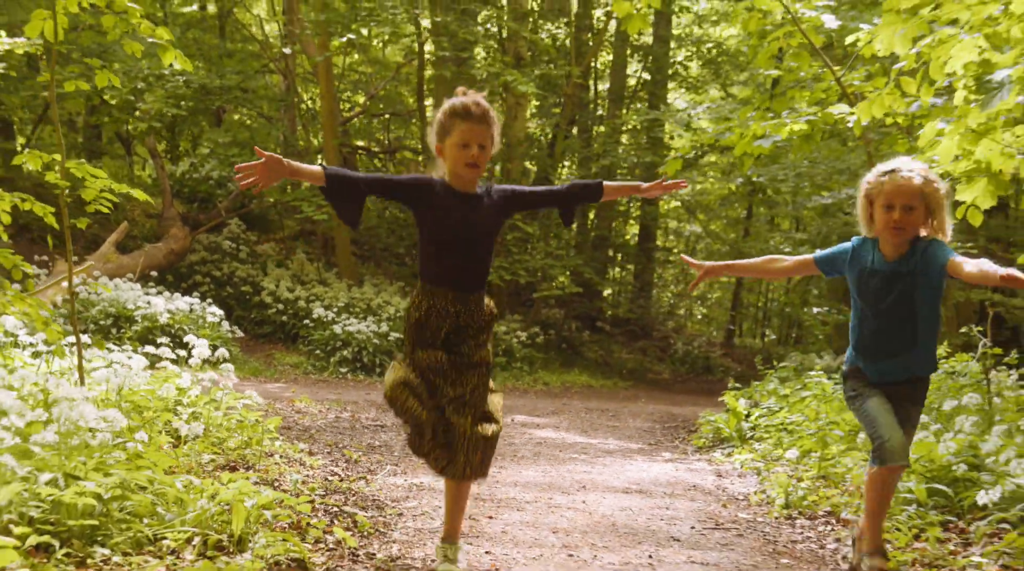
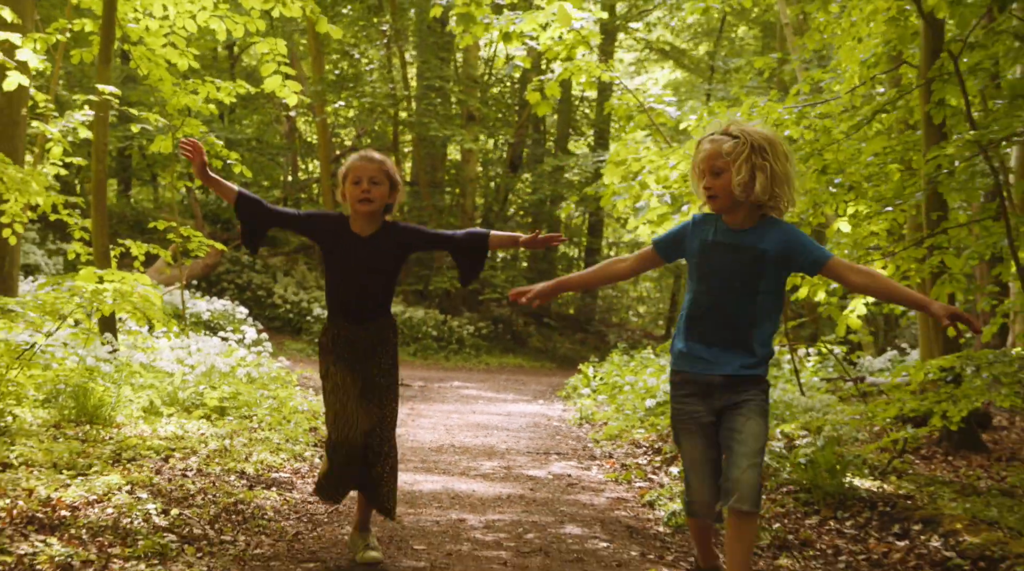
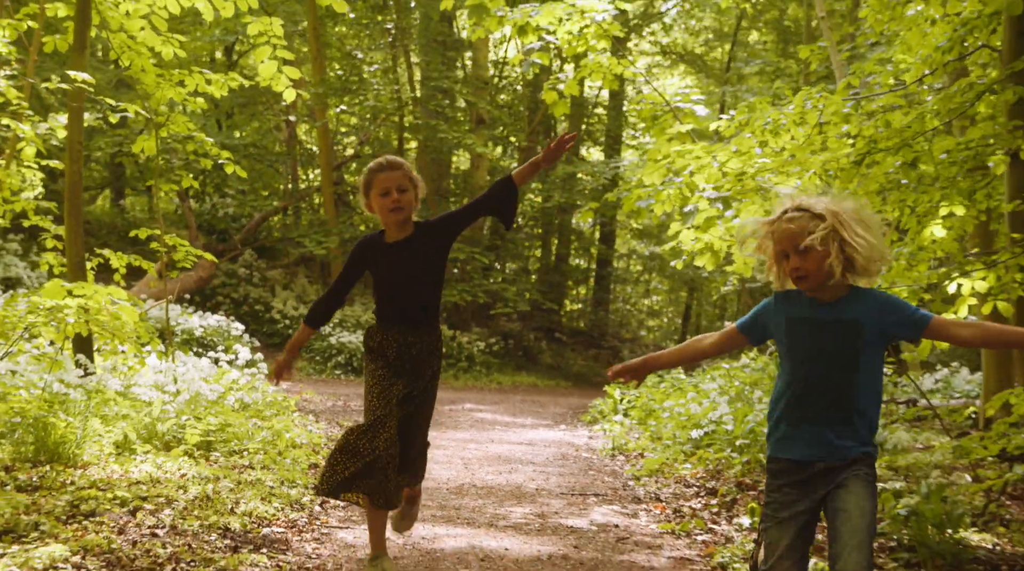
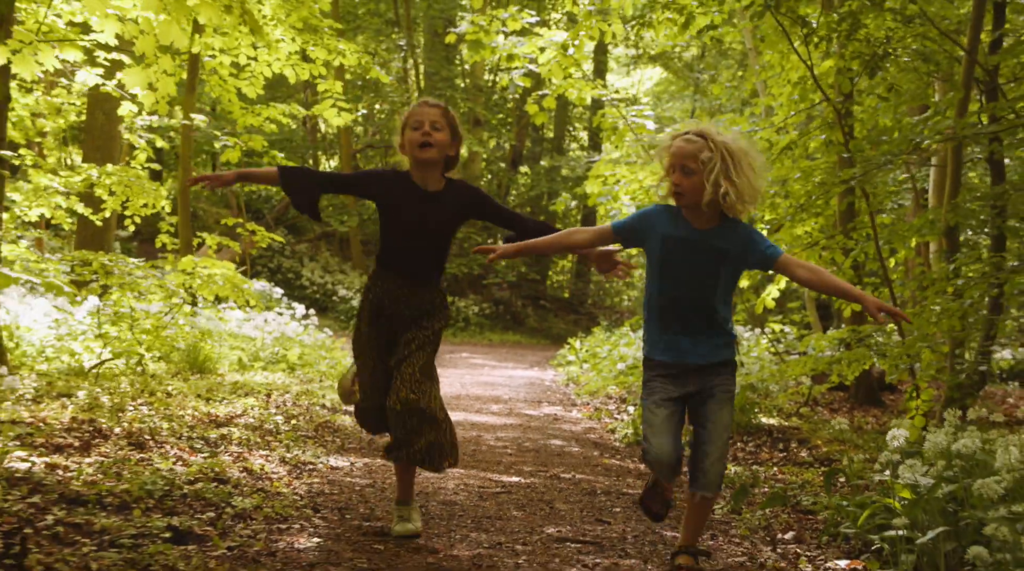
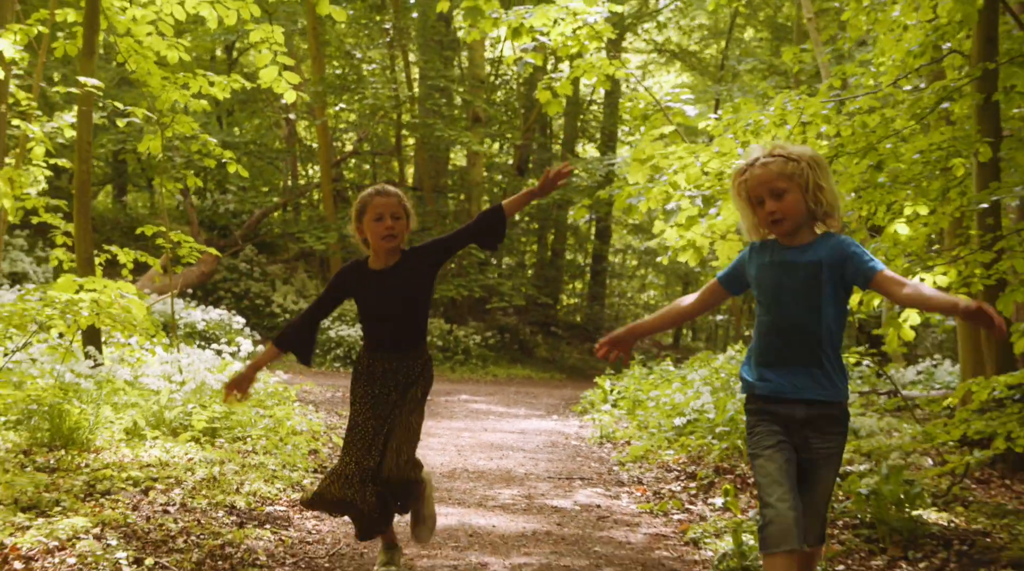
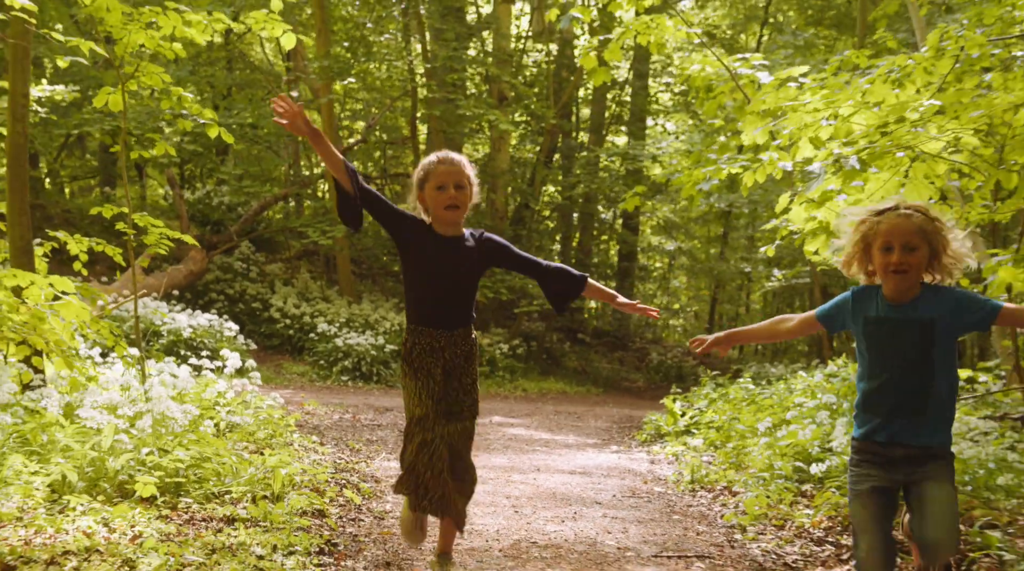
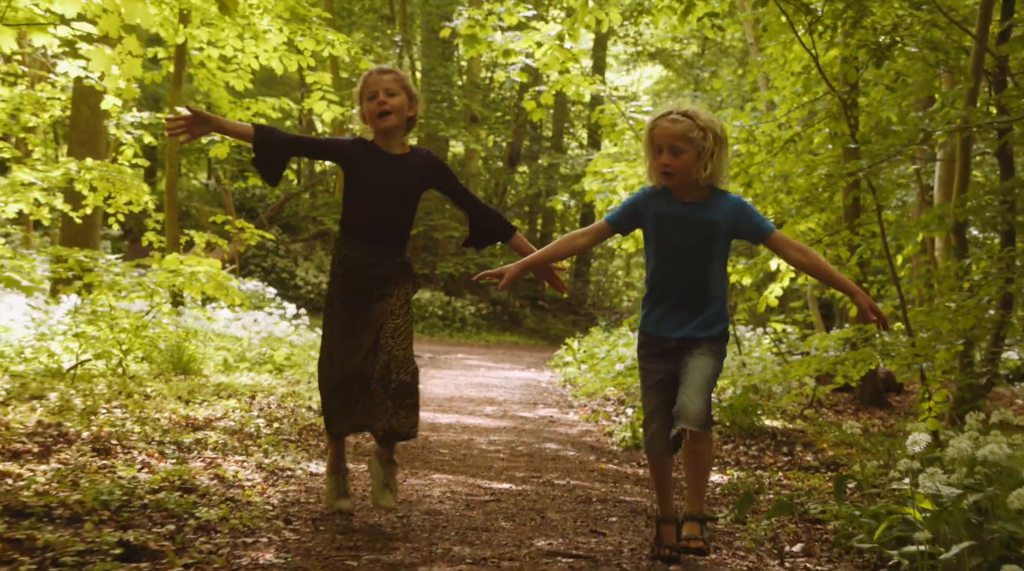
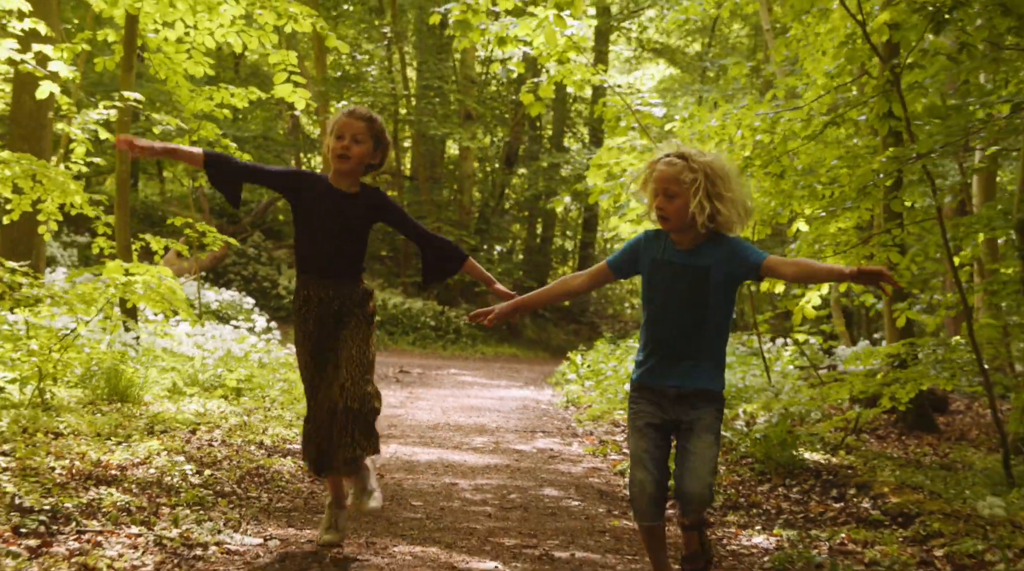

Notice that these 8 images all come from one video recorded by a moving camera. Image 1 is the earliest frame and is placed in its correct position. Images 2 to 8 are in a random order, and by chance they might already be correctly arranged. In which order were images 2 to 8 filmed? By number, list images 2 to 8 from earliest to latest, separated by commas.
6, 3, 5, 2, 8, 7, 4
